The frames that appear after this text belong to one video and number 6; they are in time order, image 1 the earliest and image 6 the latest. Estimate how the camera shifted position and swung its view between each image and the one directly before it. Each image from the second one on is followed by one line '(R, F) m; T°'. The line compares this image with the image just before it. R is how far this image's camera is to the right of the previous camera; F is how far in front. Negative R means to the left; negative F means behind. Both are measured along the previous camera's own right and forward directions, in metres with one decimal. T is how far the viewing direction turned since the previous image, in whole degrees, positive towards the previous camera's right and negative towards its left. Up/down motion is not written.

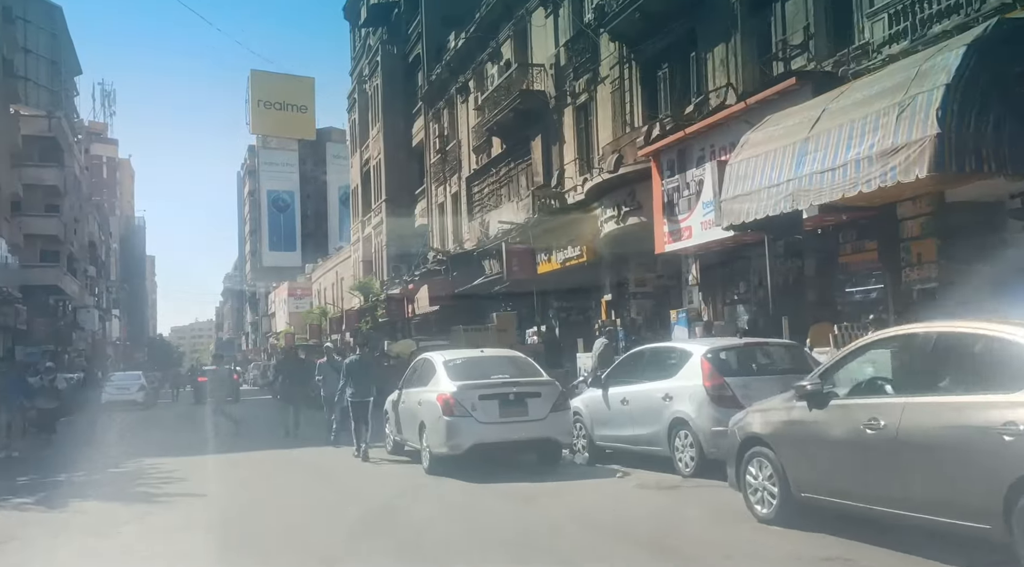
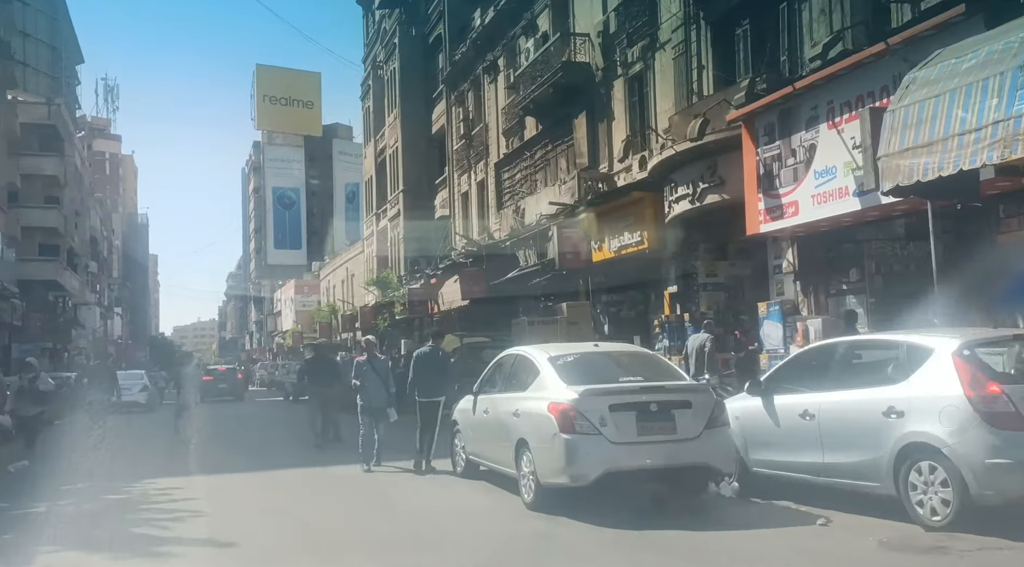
(-1.1, +2.5) m; 0°
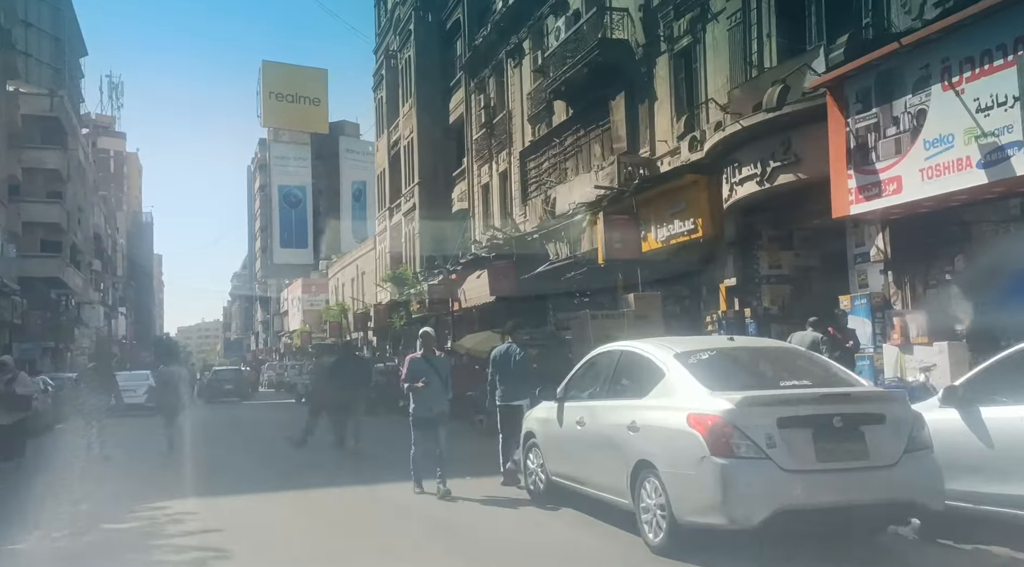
(-0.7, +1.7) m; 0°
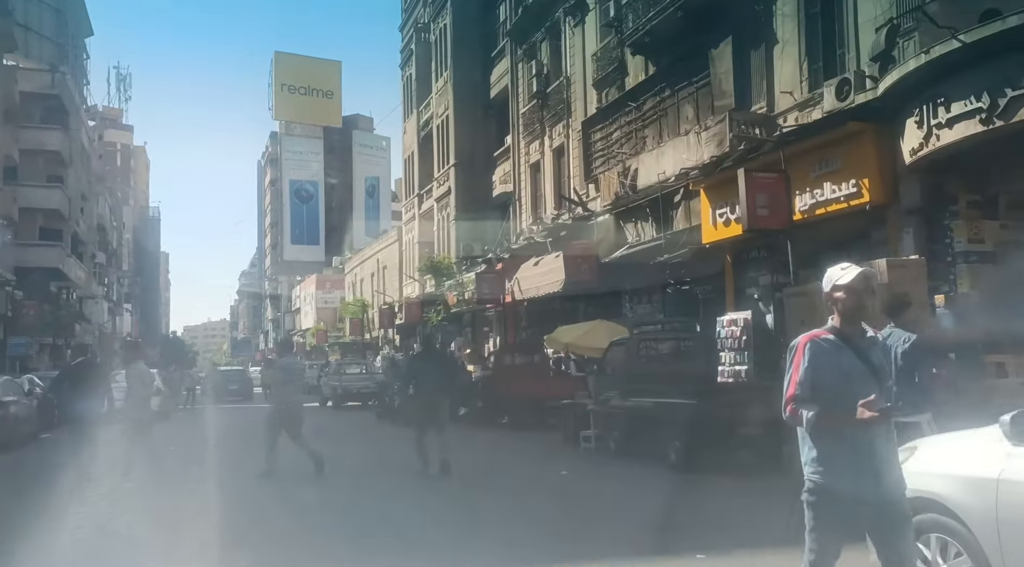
(-1.6, +3.9) m; 0°
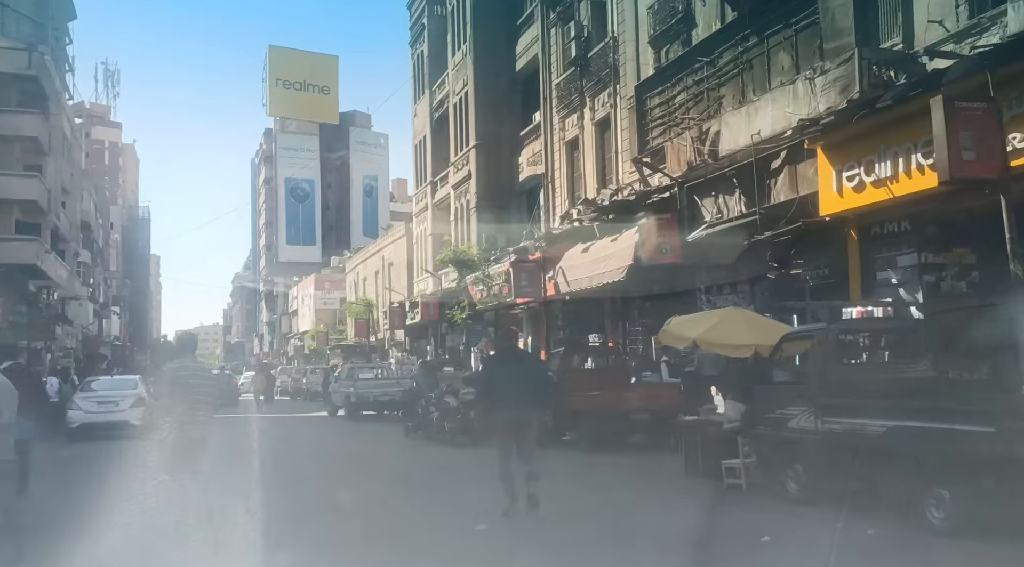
(-1.3, +3.7) m; 0°
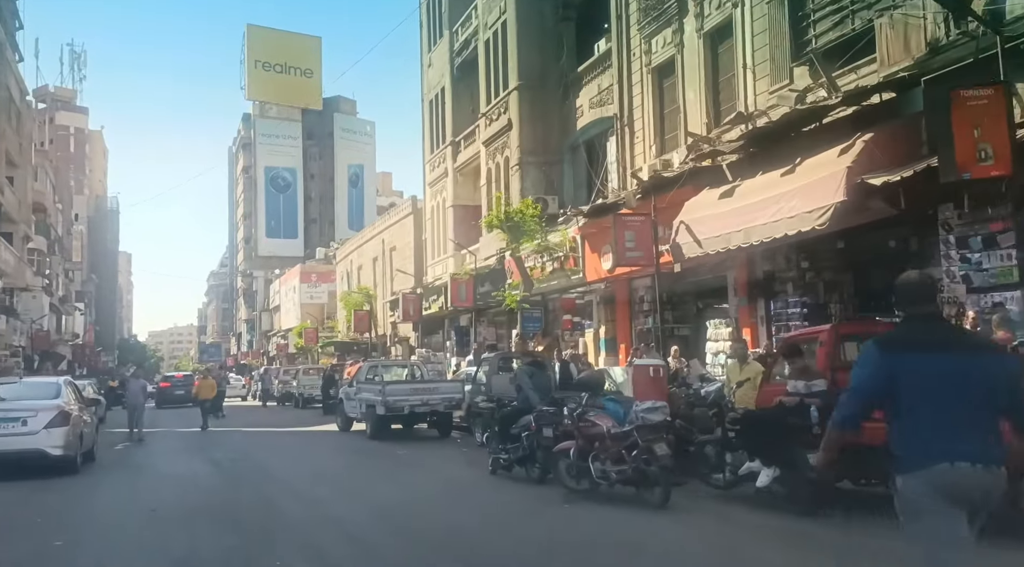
(-2.2, +6.9) m; +1°
